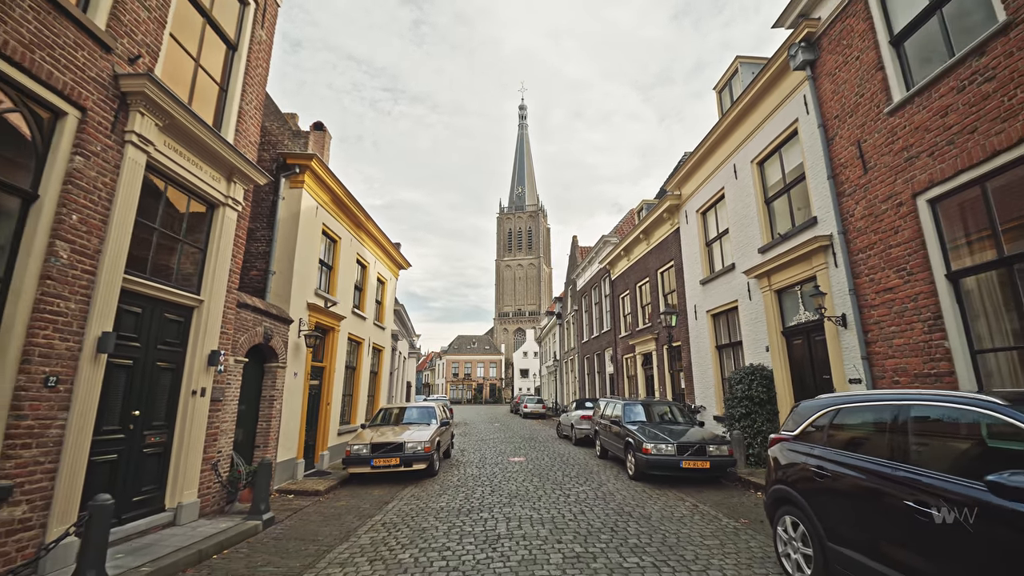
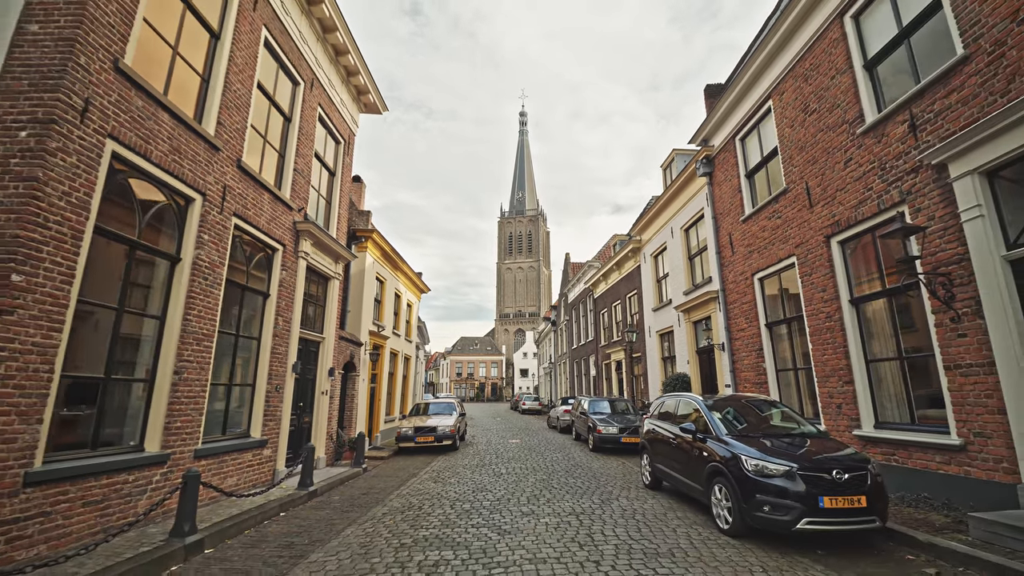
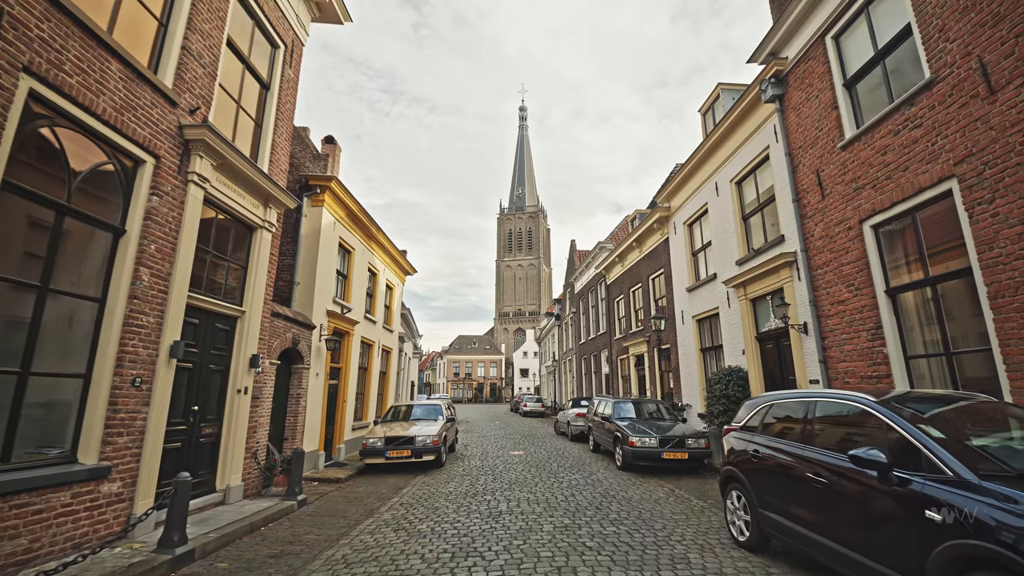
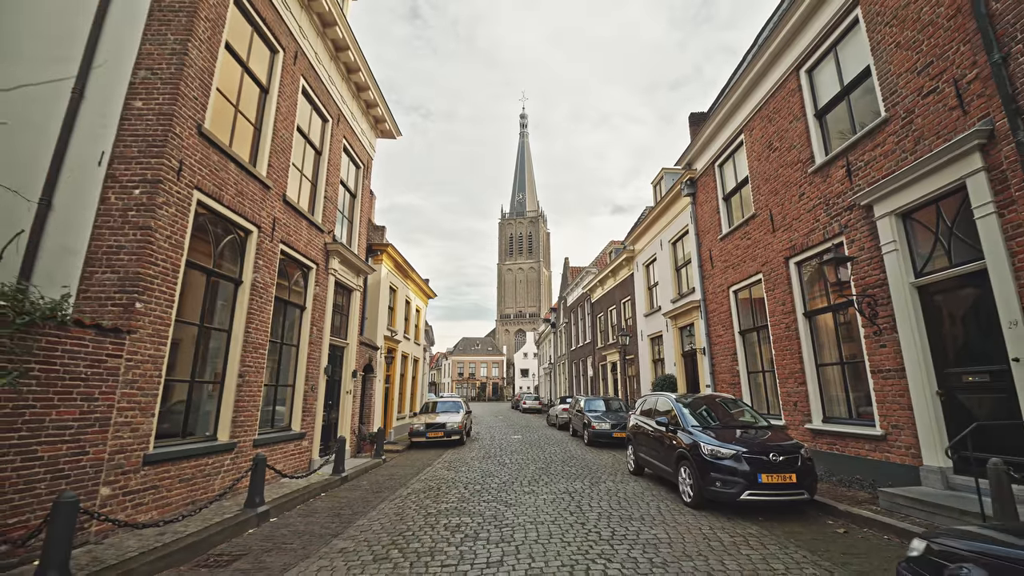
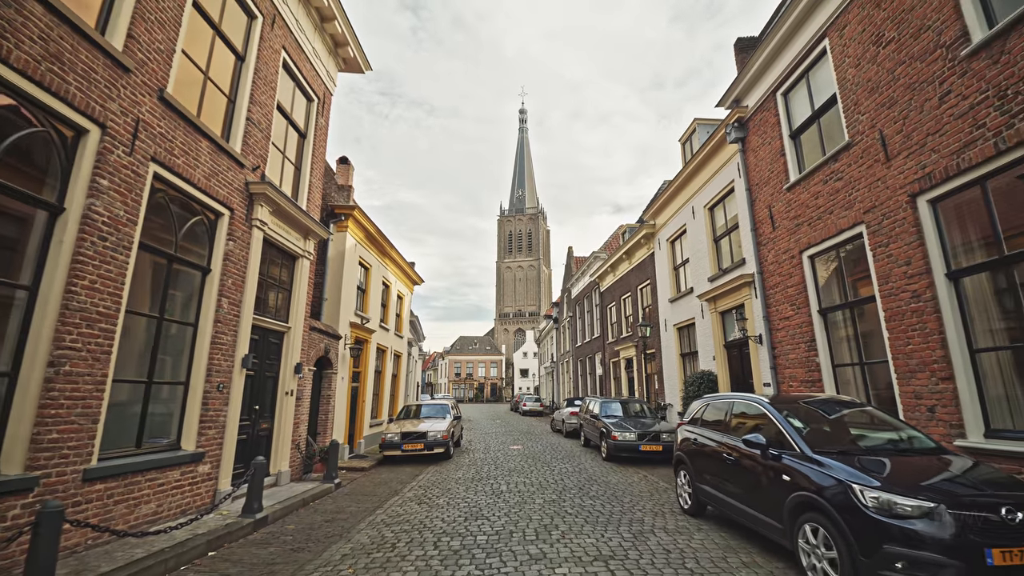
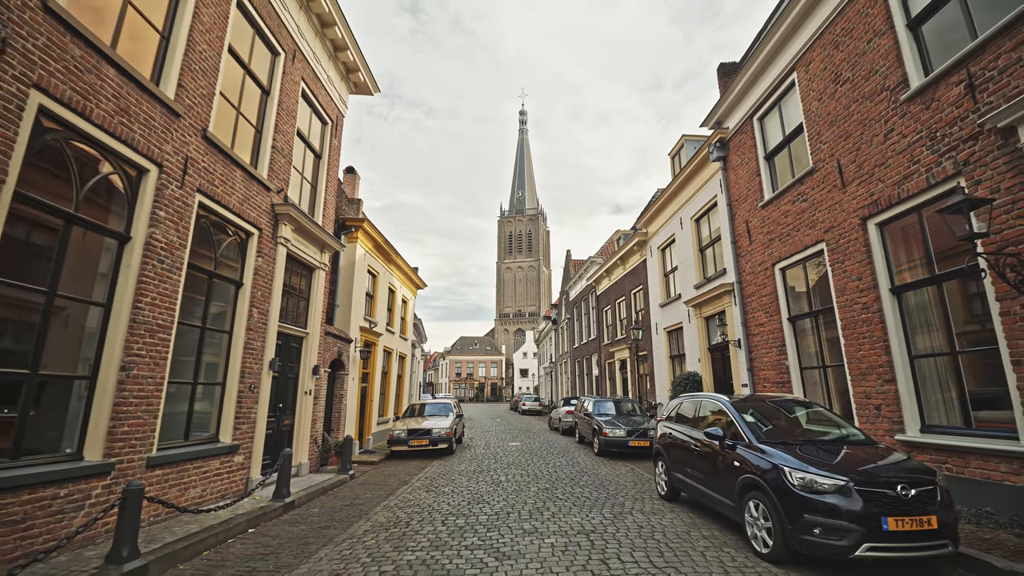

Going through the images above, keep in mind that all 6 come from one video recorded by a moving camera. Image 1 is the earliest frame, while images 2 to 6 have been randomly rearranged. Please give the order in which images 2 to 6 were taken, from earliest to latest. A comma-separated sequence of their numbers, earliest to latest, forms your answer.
3, 5, 6, 2, 4
